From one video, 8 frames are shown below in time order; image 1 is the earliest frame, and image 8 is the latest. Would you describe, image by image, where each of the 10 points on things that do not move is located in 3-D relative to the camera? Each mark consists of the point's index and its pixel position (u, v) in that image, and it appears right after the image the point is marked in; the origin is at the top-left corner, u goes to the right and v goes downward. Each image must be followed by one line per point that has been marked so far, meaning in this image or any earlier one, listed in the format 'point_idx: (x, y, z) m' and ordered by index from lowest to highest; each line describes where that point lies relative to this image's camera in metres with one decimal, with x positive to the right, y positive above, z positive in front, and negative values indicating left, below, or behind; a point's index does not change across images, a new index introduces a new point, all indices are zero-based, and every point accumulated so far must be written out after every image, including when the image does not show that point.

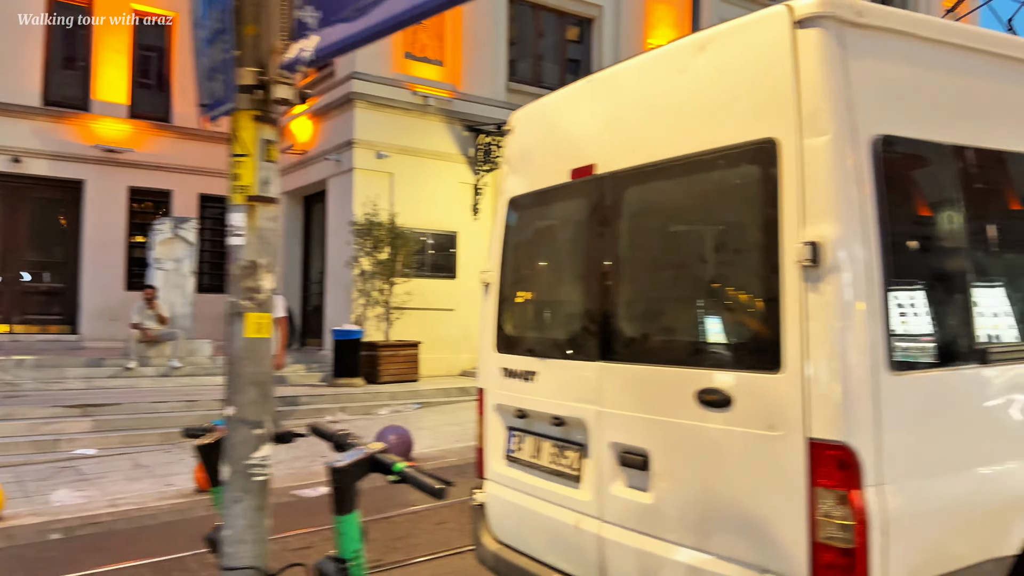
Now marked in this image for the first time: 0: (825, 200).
0: (+0.8, +0.2, +2.0) m
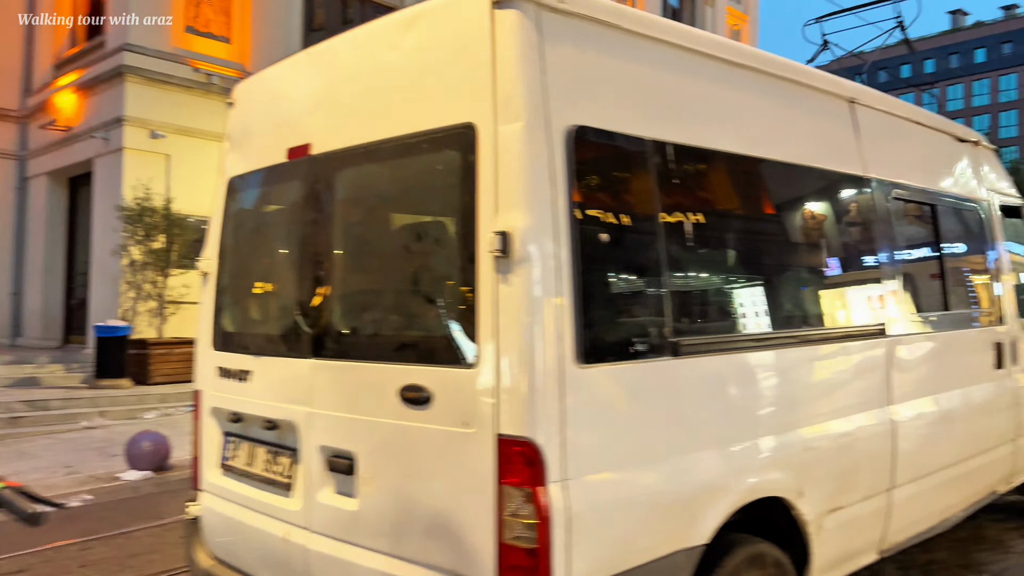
0: (0.0, +0.2, +2.0) m
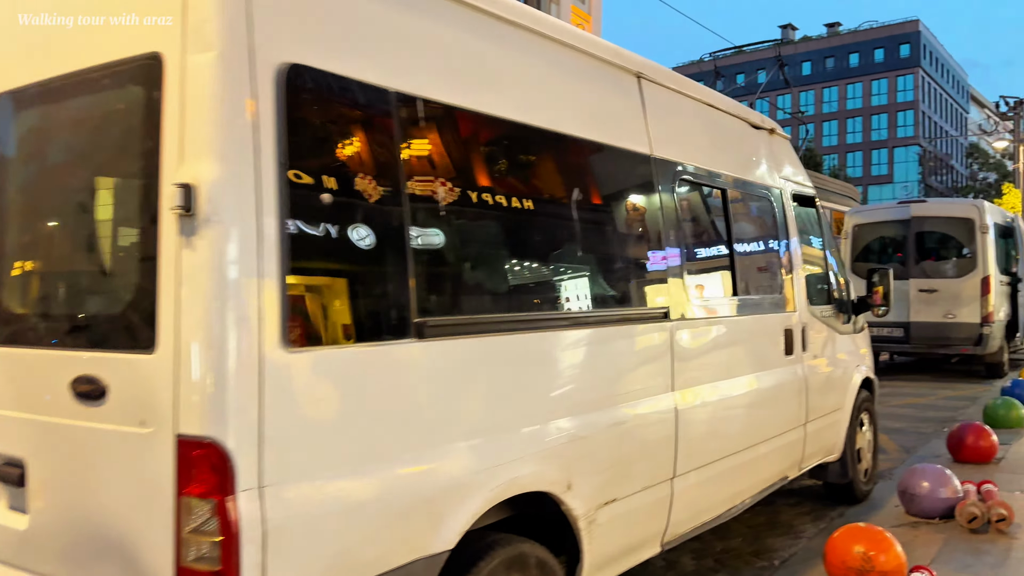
0: (-0.6, +0.3, +1.6) m
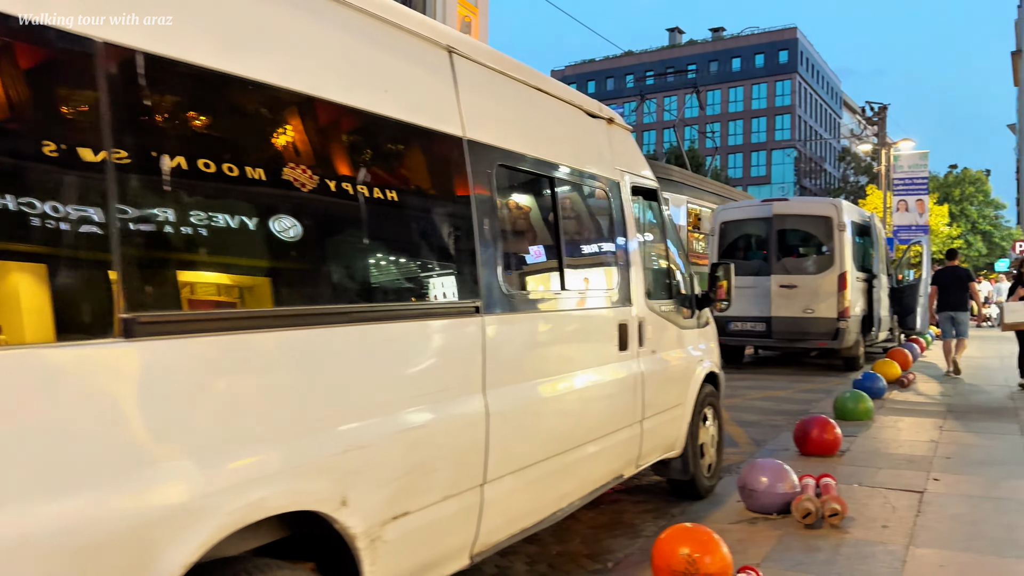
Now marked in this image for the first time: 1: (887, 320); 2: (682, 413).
0: (-1.1, +0.3, +1.3) m
1: (+5.7, -0.5, +12.7) m
2: (+1.0, -0.7, +4.6) m
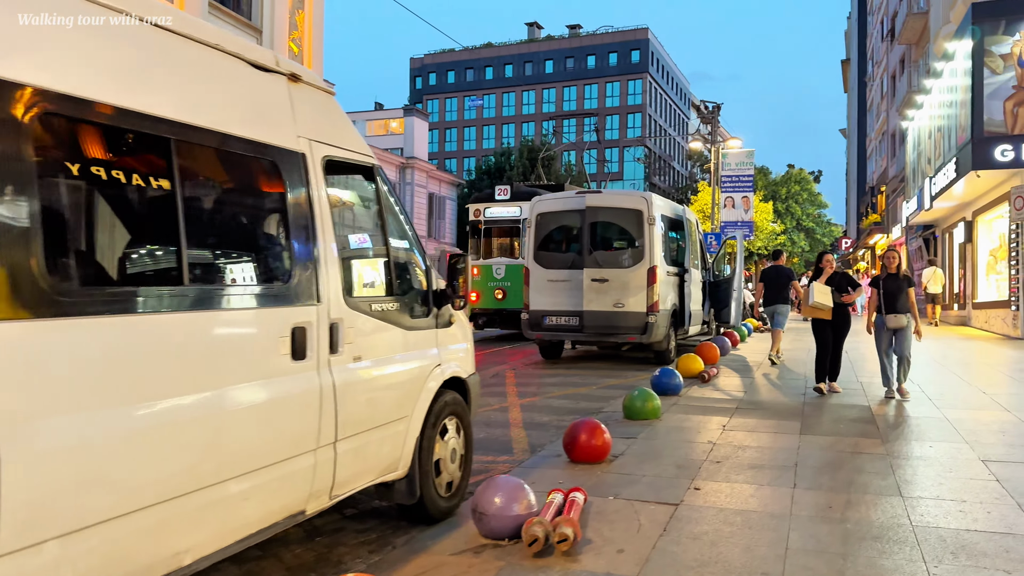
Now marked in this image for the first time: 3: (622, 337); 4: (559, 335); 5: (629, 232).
0: (-2.0, +0.3, +0.3) m
1: (+2.9, -0.4, +12.7) m
2: (-0.5, -0.7, +3.9) m
3: (+1.4, -0.6, +10.7) m
4: (+0.6, -0.6, +11.0) m
5: (+1.5, +0.7, +10.8) m
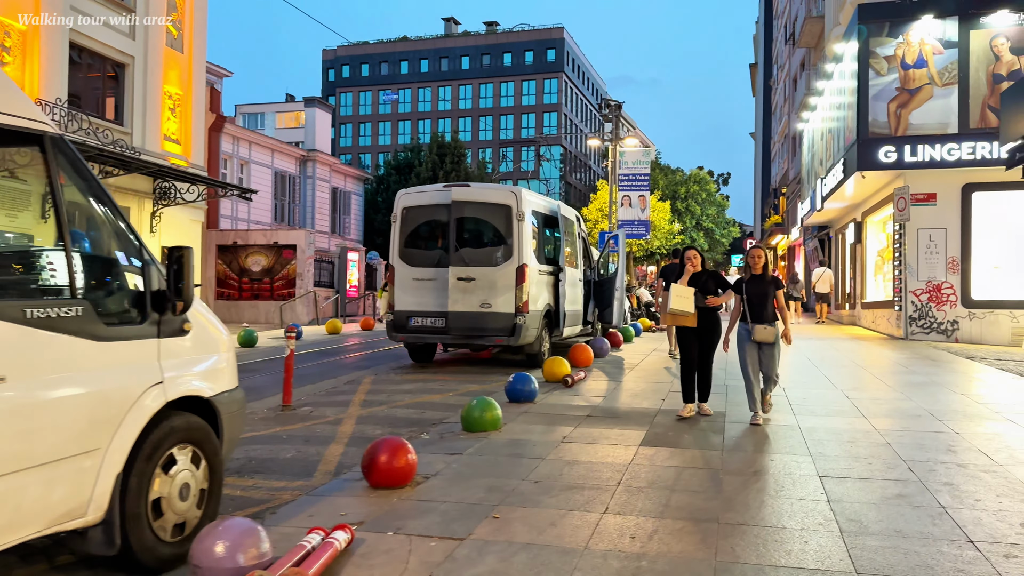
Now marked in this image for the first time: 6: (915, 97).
0: (-2.7, +0.3, -0.5) m
1: (+1.0, -0.4, +12.2) m
2: (-1.6, -0.7, +3.2) m
3: (-0.3, -0.6, +10.0) m
4: (-1.1, -0.6, +10.3) m
5: (-0.2, +0.7, +10.2) m
6: (+8.0, +3.8, +16.5) m
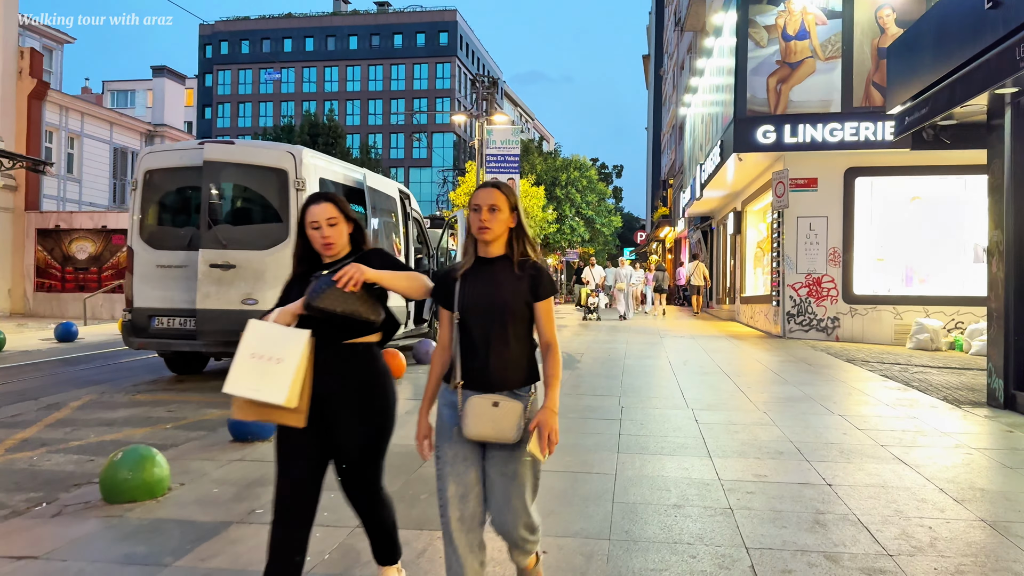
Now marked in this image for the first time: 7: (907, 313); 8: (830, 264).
0: (-3.6, +0.3, -3.1) m
1: (-1.4, -0.3, +10.0) m
2: (-2.9, -0.6, +0.7) m
3: (-2.4, -0.5, +7.7) m
4: (-3.2, -0.5, +7.9) m
5: (-2.3, +0.8, +7.8) m
6: (+5.2, +3.9, +15.0) m
7: (+7.0, -0.4, +14.7) m
8: (+5.8, +0.4, +15.1) m
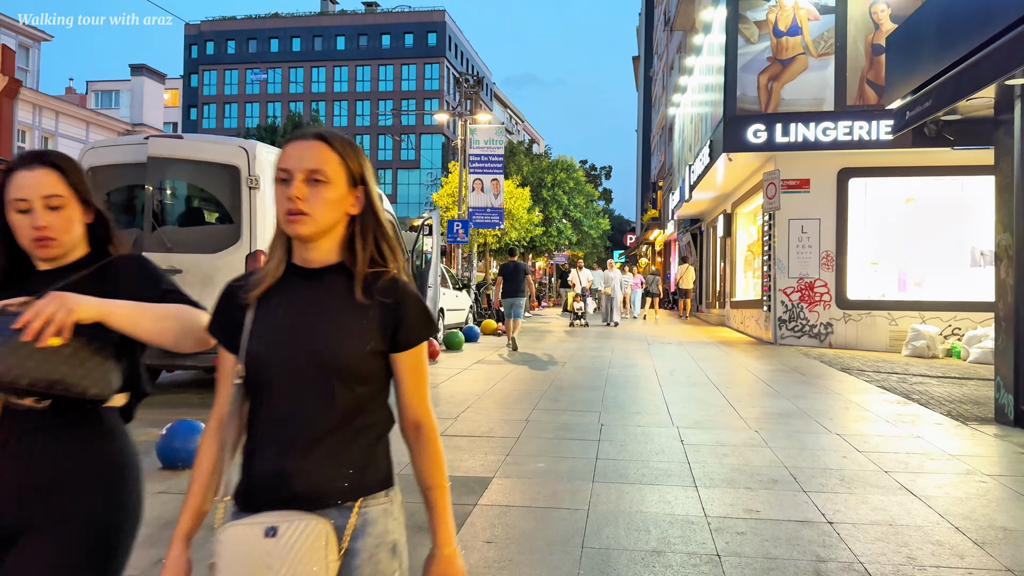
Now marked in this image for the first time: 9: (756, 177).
0: (-3.7, +0.3, -3.7) m
1: (-1.7, -0.4, +9.4) m
2: (-3.1, -0.7, +0.1) m
3: (-2.6, -0.6, +7.1) m
4: (-3.5, -0.6, +7.3) m
5: (-2.5, +0.8, +7.2) m
6: (+4.8, +3.8, +14.5) m
7: (+6.7, -0.5, +14.2) m
8: (+5.5, +0.4, +14.6) m
9: (+4.9, +2.3, +16.7) m
